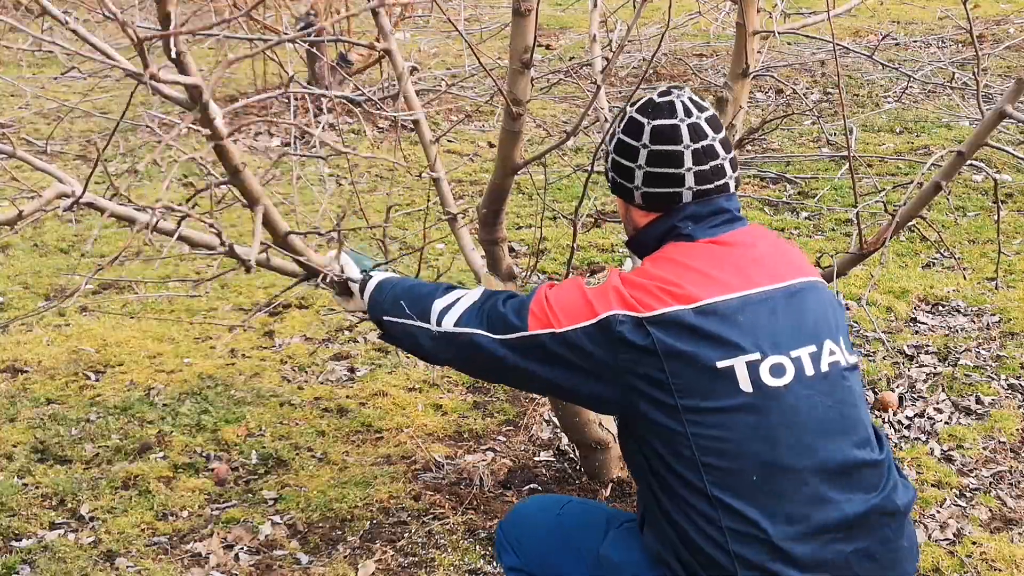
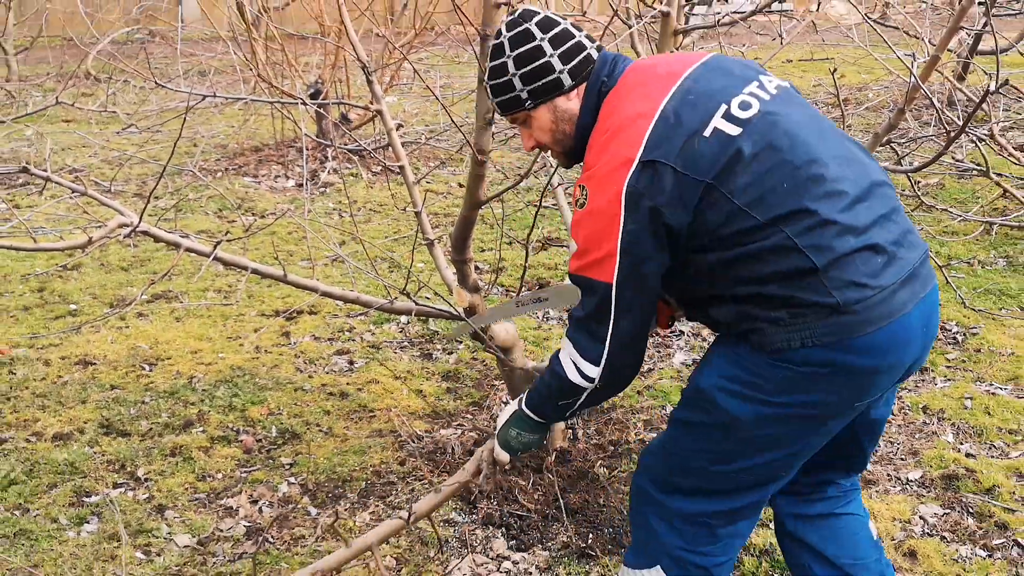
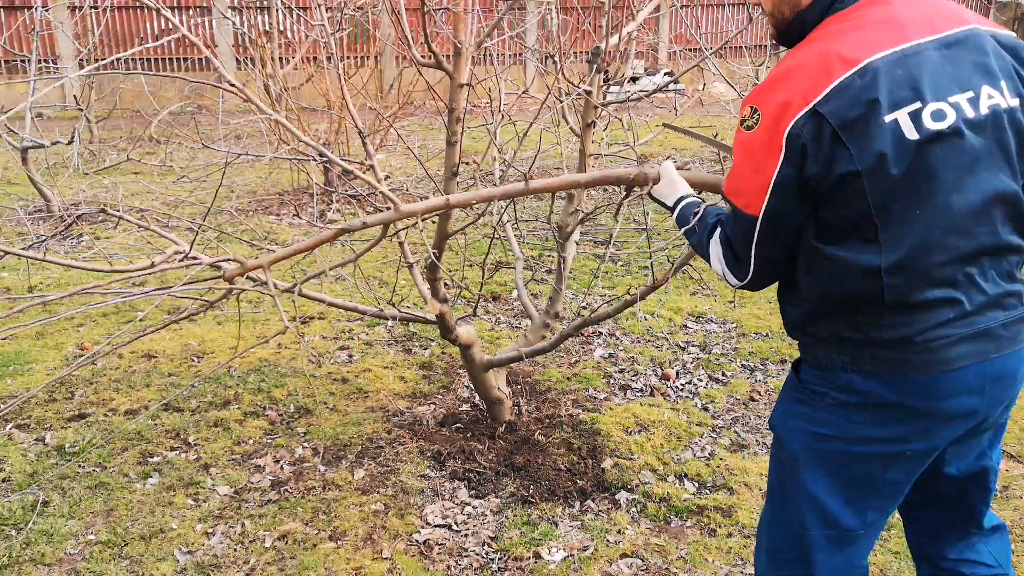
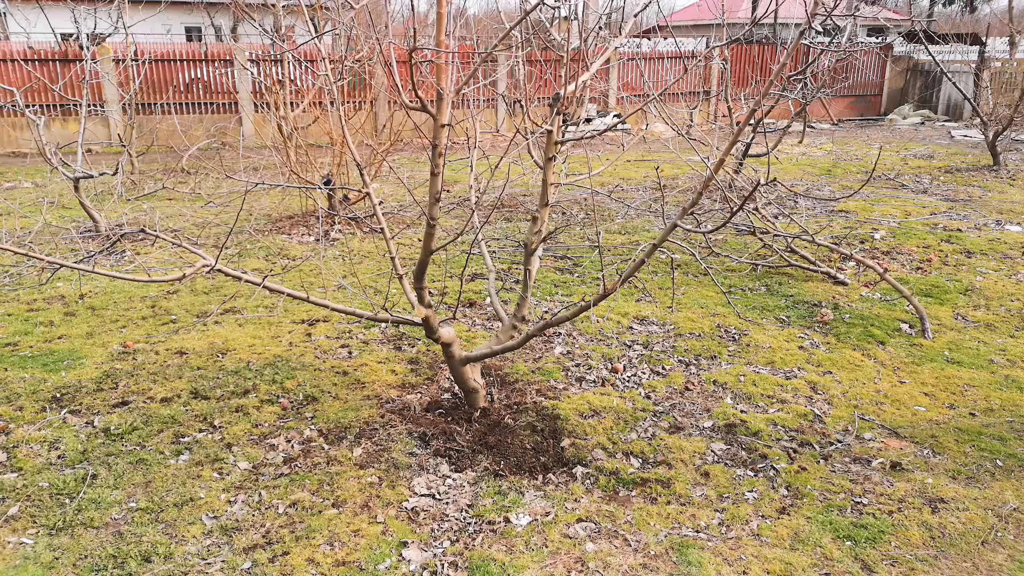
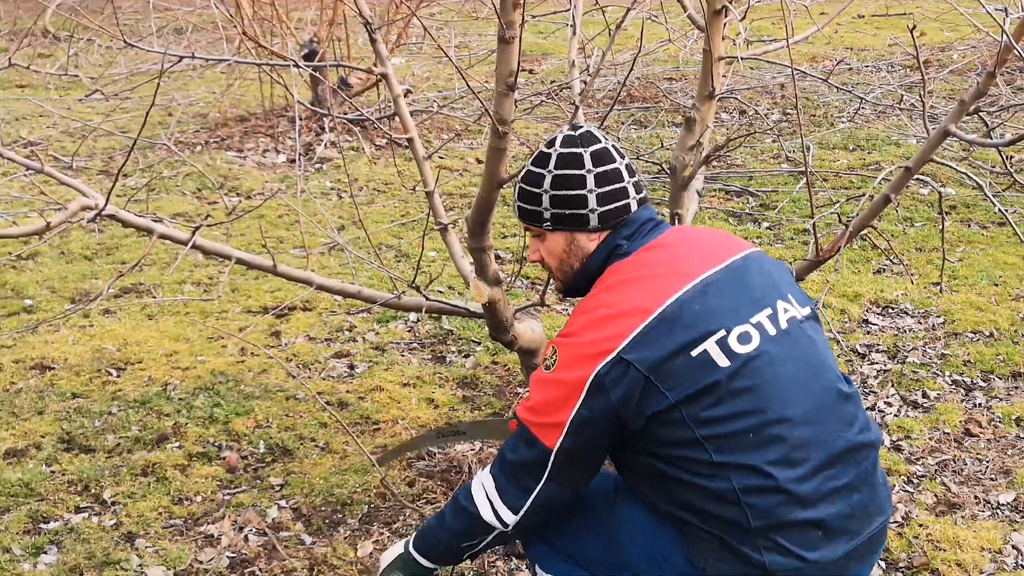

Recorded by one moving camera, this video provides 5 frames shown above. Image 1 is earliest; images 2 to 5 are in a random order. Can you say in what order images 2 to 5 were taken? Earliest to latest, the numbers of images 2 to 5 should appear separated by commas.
5, 2, 3, 4
